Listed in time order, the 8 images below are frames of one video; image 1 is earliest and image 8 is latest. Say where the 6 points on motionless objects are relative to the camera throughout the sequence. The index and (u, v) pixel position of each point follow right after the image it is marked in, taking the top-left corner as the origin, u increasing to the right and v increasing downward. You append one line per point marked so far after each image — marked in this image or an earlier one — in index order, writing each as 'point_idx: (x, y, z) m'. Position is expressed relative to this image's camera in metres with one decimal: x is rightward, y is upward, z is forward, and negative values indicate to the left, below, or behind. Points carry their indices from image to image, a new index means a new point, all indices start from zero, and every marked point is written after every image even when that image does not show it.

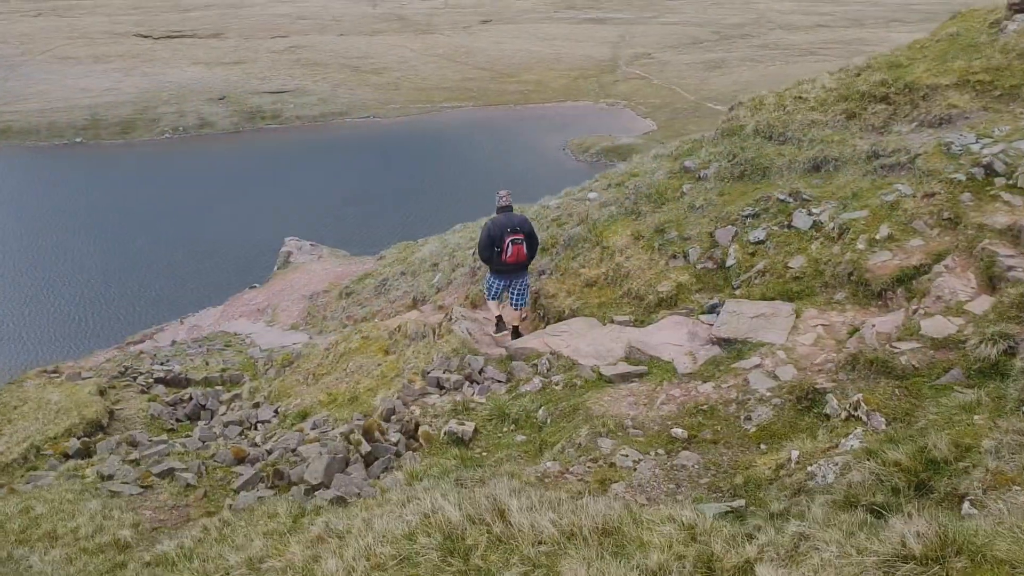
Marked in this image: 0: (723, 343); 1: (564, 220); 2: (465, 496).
0: (+3.5, -0.9, +10.4) m
1: (+1.4, +1.9, +17.6) m
2: (-0.5, -2.3, +7.1) m
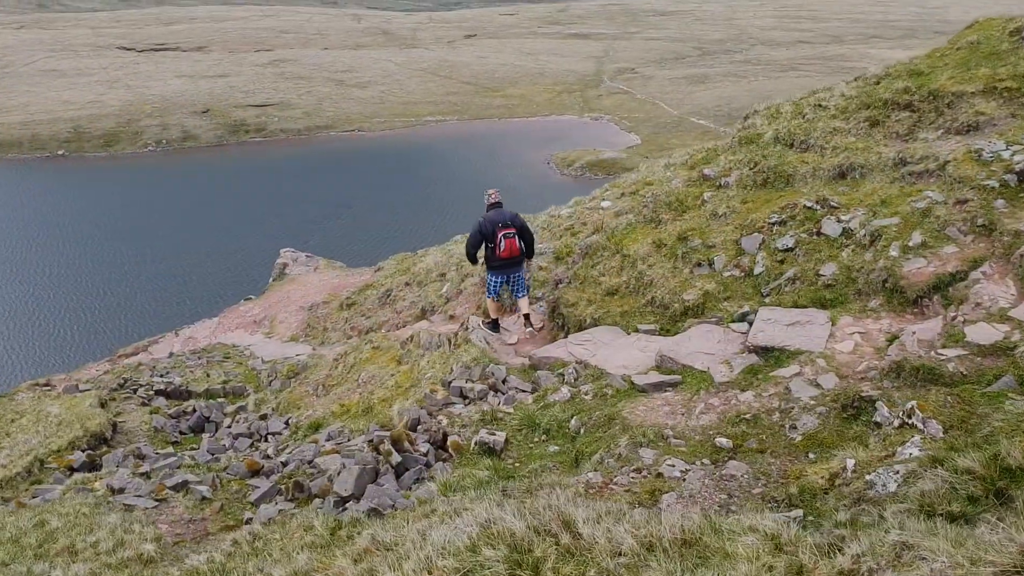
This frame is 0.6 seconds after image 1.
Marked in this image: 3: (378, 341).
0: (+4.0, -1.0, +10.3) m
1: (+1.8, +1.7, +17.5) m
2: (+0.1, -2.3, +6.8) m
3: (-4.0, -1.6, +19.5) m
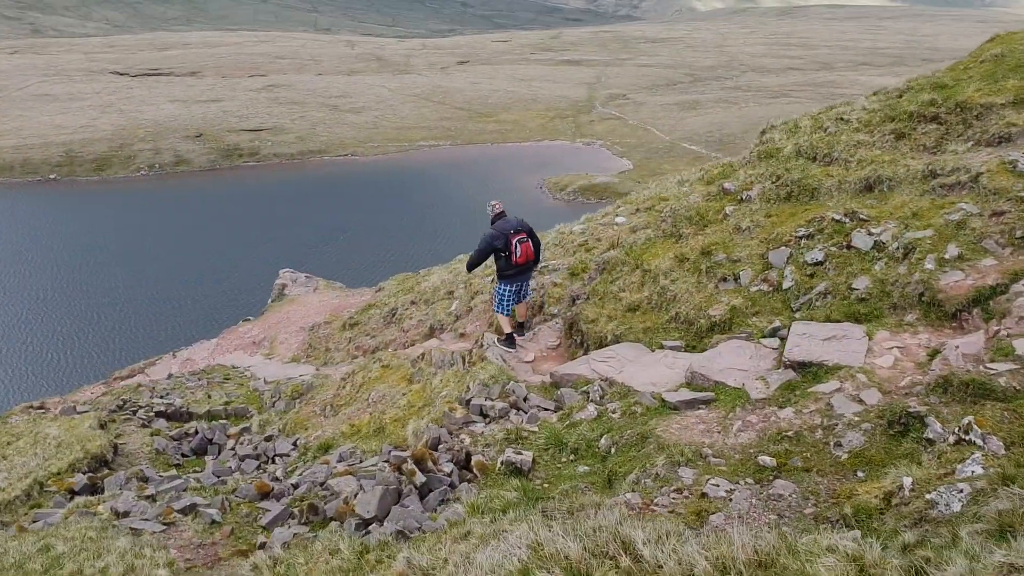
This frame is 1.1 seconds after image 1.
0: (+4.4, -1.2, +10.0) m
1: (+2.2, +1.2, +17.3) m
2: (+0.6, -2.4, +6.4) m
3: (-3.7, -2.1, +19.0) m
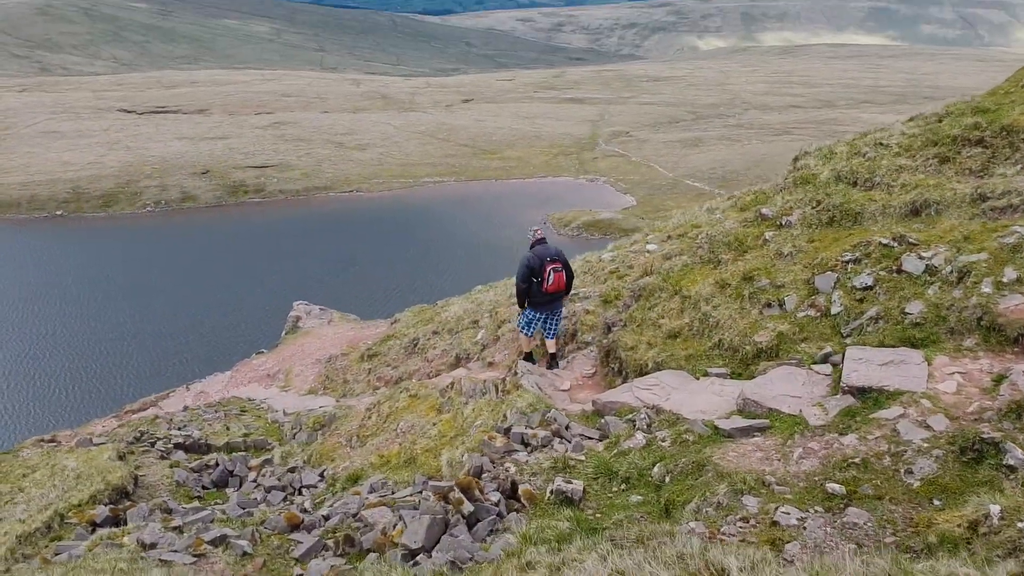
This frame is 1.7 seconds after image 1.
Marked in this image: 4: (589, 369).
0: (+5.2, -1.6, +9.7) m
1: (+3.0, +0.5, +17.2) m
2: (+1.3, -2.6, +6.1) m
3: (-2.8, -2.9, +18.8) m
4: (+1.7, -1.9, +14.6) m
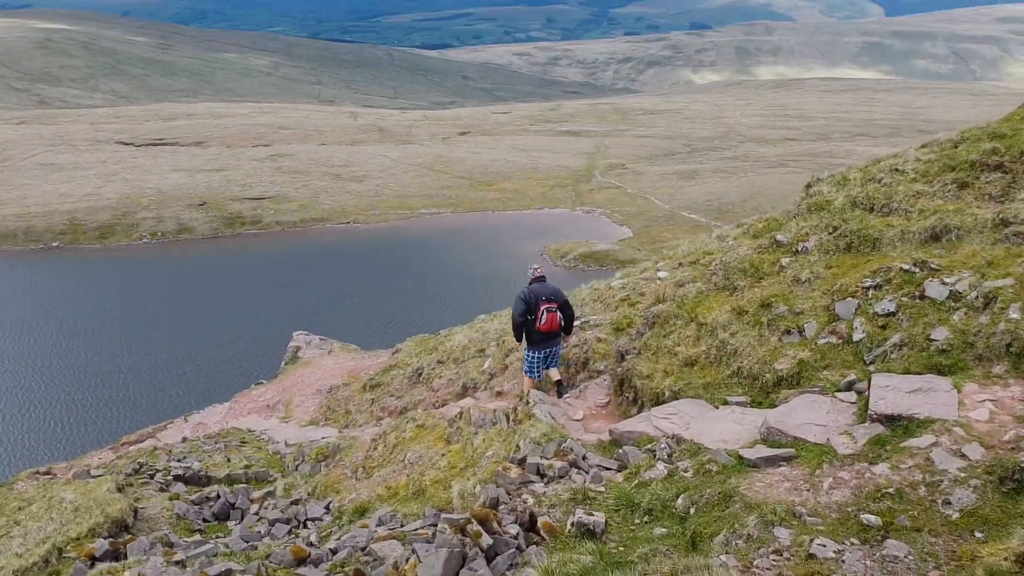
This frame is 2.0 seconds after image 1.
0: (+5.5, -1.9, +9.4) m
1: (+3.3, -0.2, +17.0) m
2: (+1.6, -2.8, +5.8) m
3: (-2.6, -3.7, +18.4) m
4: (+2.0, -2.5, +14.4) m
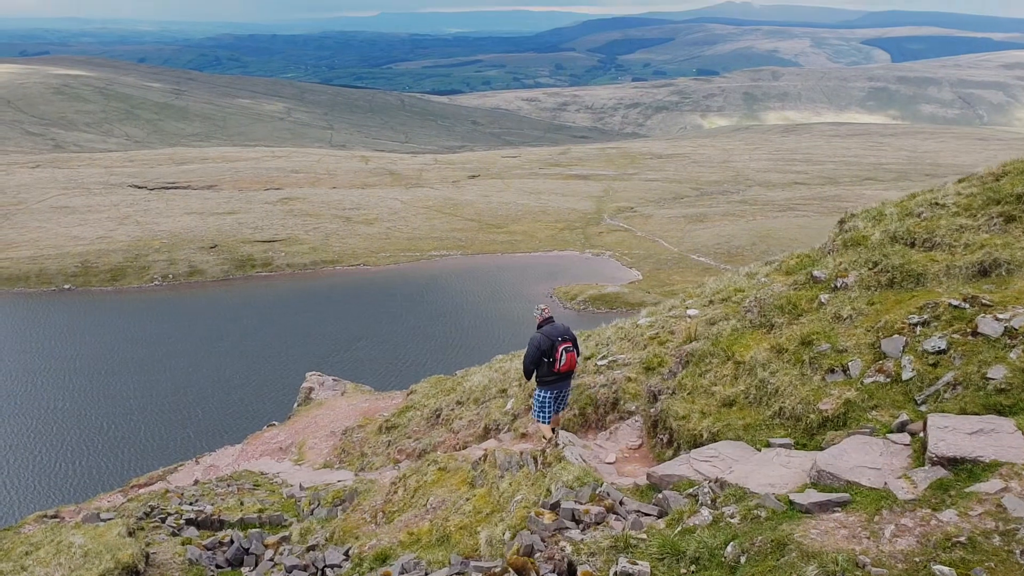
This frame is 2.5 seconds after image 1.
0: (+6.0, -2.4, +8.9) m
1: (+3.9, -1.2, +16.6) m
2: (+2.1, -3.0, +5.3) m
3: (-1.9, -4.8, +17.9) m
4: (+2.6, -3.3, +13.8) m
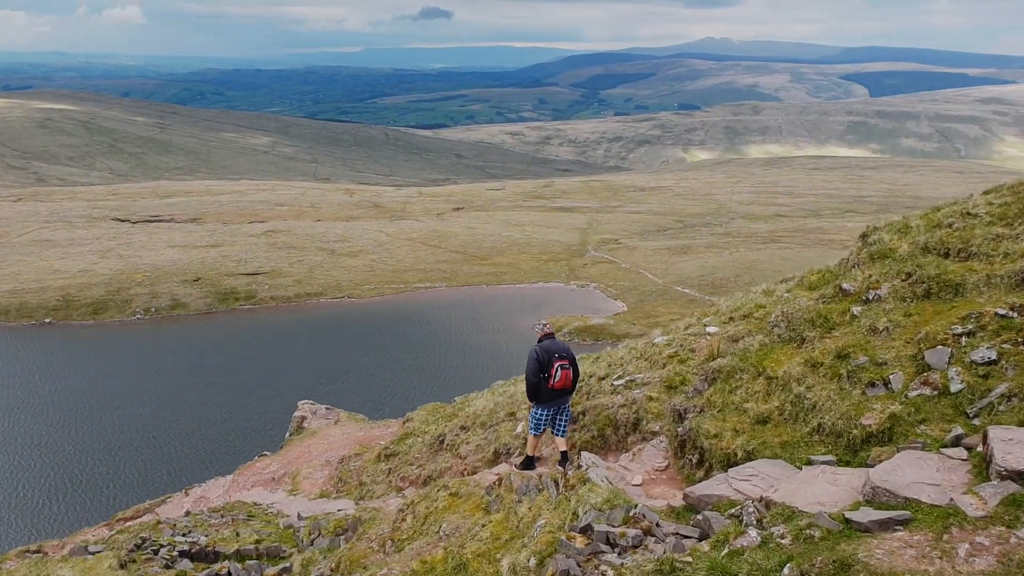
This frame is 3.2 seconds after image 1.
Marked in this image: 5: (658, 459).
0: (+6.5, -2.5, +8.4) m
1: (+4.3, -1.6, +16.1) m
2: (+2.7, -2.9, +4.7) m
3: (-1.6, -5.3, +17.1) m
4: (+3.1, -3.6, +13.2) m
5: (+3.0, -3.5, +13.3) m
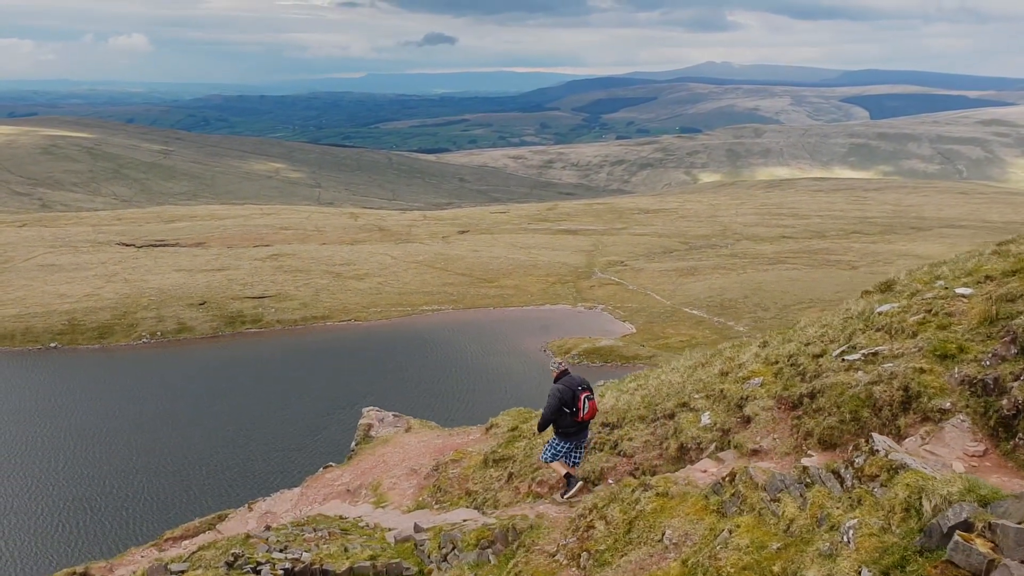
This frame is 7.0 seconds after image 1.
0: (+10.8, -1.2, +5.4) m
1: (+8.6, -0.7, +13.1) m
2: (+6.9, -1.5, +1.7) m
3: (+2.8, -4.3, +14.0) m
4: (+7.4, -2.5, +10.2) m
5: (+7.3, -2.4, +10.3) m
